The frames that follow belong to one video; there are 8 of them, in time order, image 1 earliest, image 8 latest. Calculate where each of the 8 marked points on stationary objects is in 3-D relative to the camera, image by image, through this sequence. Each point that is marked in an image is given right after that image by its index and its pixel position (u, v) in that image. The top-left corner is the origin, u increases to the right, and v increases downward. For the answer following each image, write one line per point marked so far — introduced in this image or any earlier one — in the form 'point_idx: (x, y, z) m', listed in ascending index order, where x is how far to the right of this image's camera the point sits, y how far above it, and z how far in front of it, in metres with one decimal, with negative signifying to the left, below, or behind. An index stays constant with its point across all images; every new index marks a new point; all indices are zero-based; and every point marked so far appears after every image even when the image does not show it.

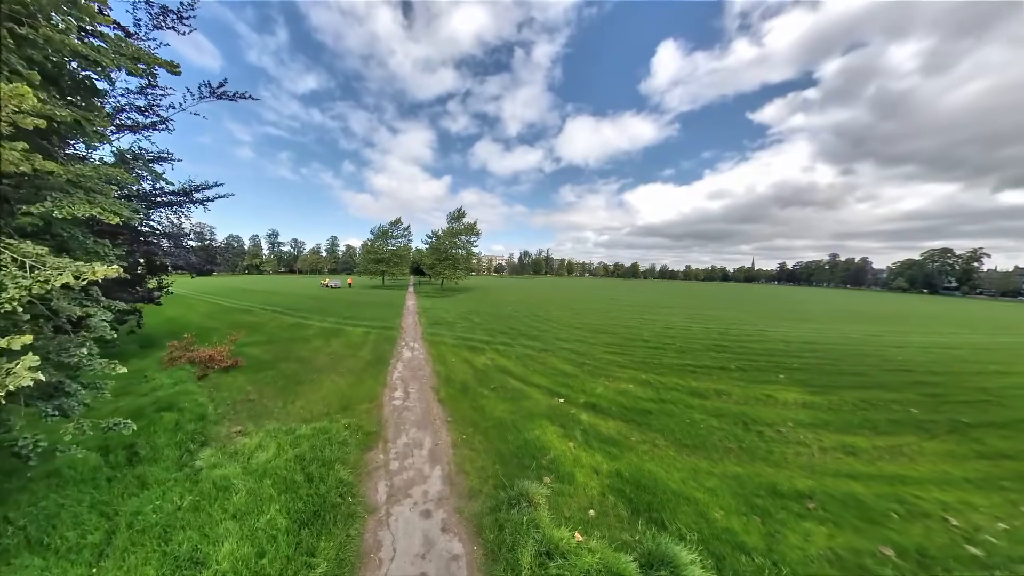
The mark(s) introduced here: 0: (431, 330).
0: (-4.5, -2.2, +17.4) m
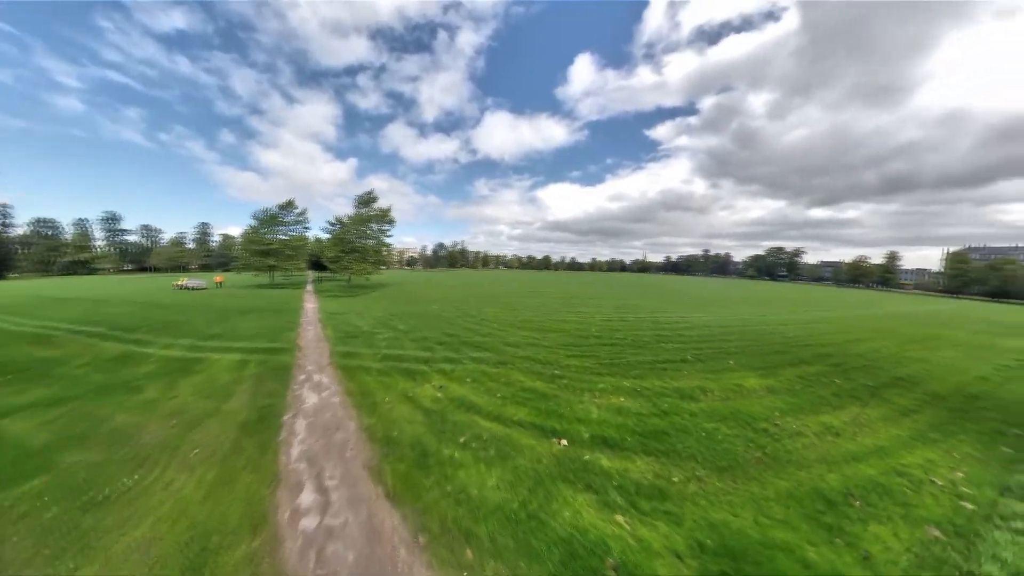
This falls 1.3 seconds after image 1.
0: (-6.7, -2.3, +13.4) m
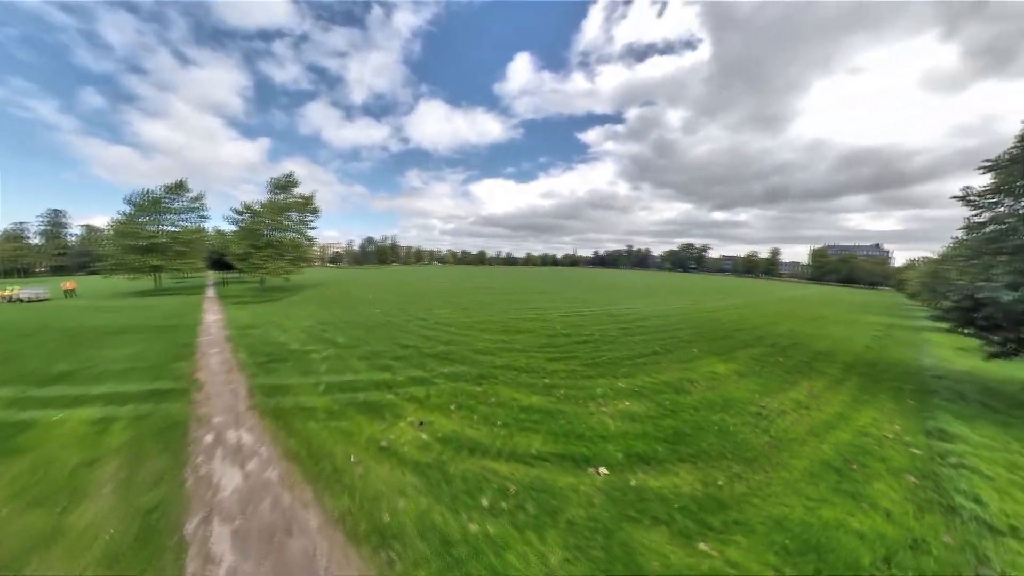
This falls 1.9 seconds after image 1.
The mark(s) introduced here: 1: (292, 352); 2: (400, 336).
0: (-7.3, -2.5, +10.2) m
1: (-7.8, -2.3, +12.5) m
2: (-5.0, -2.1, +16.7) m
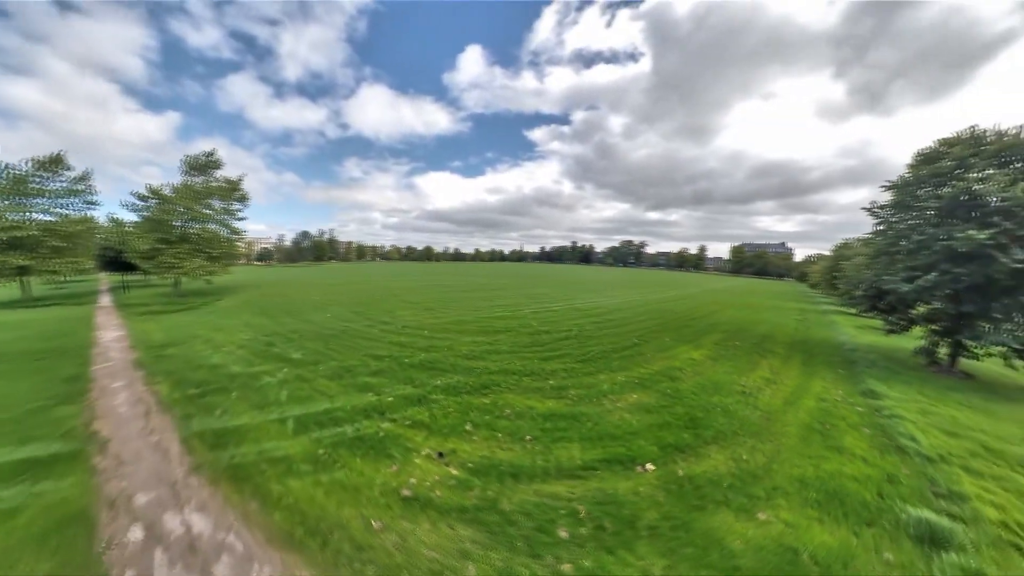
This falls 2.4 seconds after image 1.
0: (-7.1, -2.7, +7.9) m
1: (-7.8, -2.5, +10.0) m
2: (-5.8, -2.3, +14.5) m
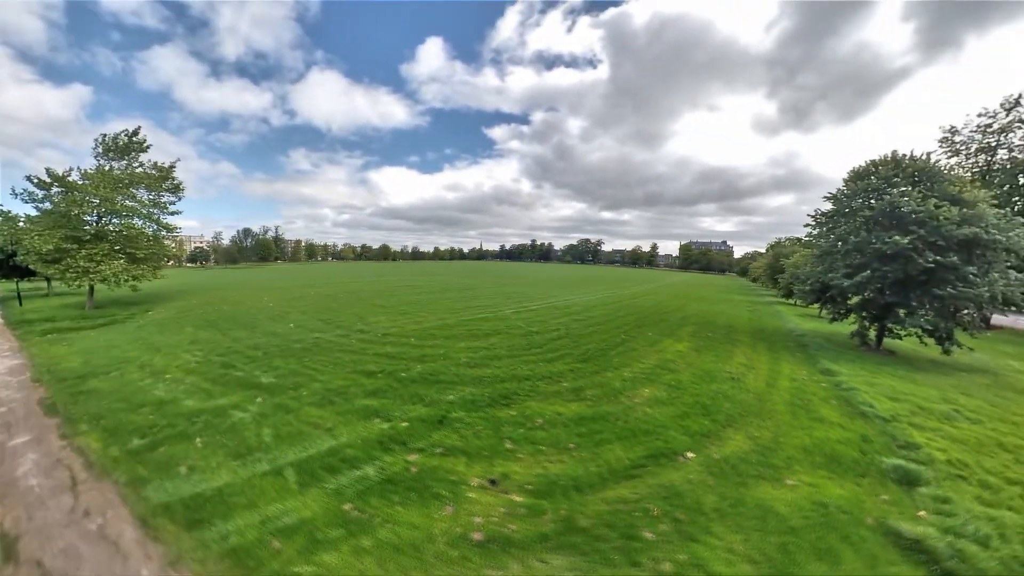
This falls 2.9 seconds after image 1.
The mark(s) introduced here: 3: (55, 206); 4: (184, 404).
0: (-6.1, -3.0, +5.9) m
1: (-7.1, -2.8, +7.9) m
2: (-5.6, -2.5, +12.7) m
3: (-24.3, +4.4, +19.0) m
4: (-7.7, -2.7, +8.5) m
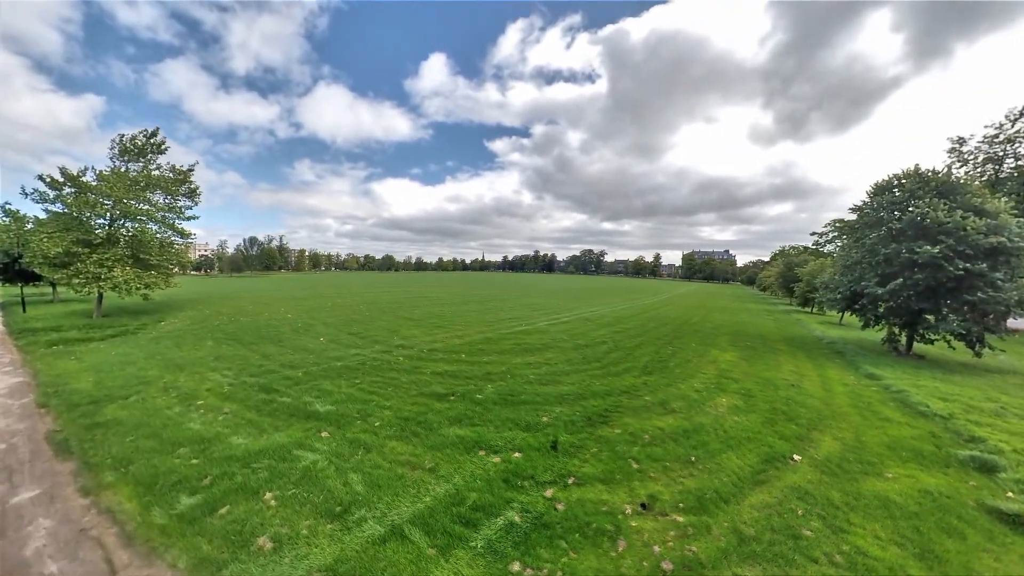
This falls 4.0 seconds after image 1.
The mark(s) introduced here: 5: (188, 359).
0: (-3.6, -3.0, +4.2) m
1: (-4.6, -2.8, +6.2) m
2: (-3.2, -2.7, +11.0) m
3: (-21.9, +3.8, +17.3) m
4: (-5.2, -2.8, +6.7) m
5: (-11.0, -2.5, +12.2) m
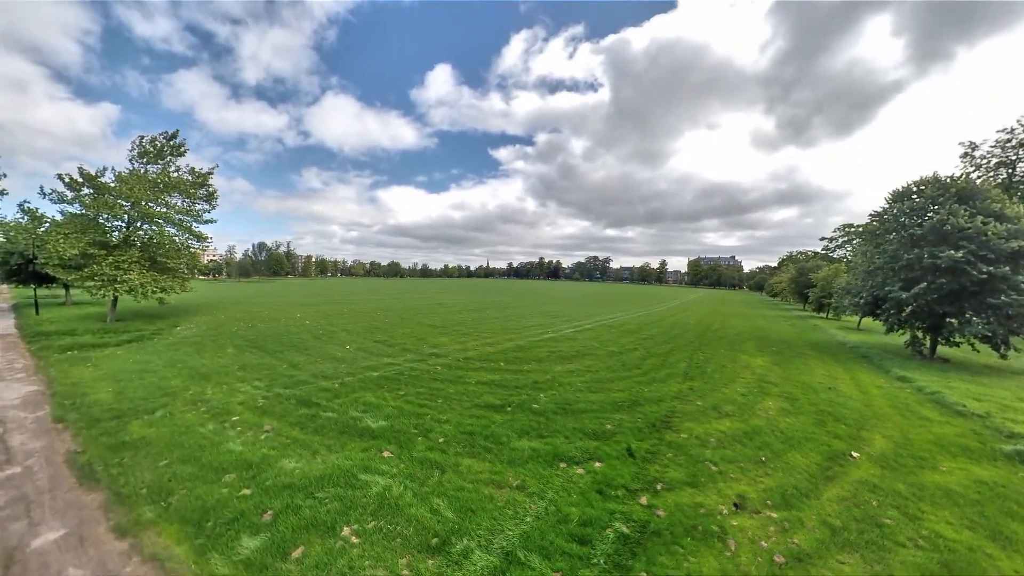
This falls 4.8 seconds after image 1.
0: (-2.1, -2.9, +3.3) m
1: (-3.1, -2.8, +5.3) m
2: (-1.6, -2.8, +10.1) m
3: (-20.4, +3.5, +16.7) m
4: (-3.7, -2.8, +5.8) m
5: (-9.5, -2.6, +11.4) m
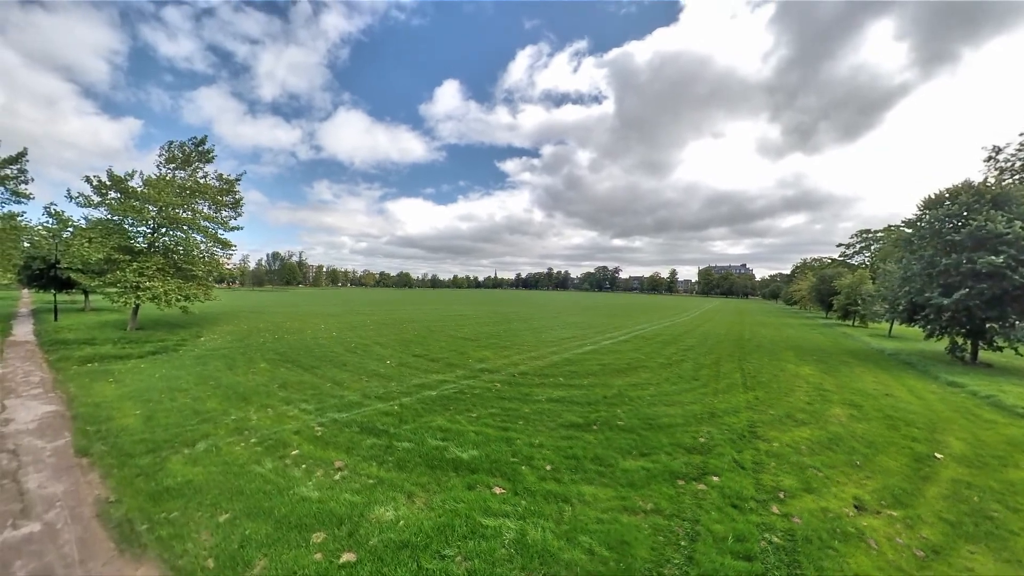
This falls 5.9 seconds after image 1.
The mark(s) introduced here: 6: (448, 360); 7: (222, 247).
0: (-0.1, -2.9, +1.9) m
1: (-1.1, -2.8, +4.0) m
2: (+0.4, -2.9, +8.7) m
3: (-18.3, +2.9, +15.7) m
4: (-1.7, -2.9, +4.5) m
5: (-7.4, -2.9, +10.1) m
6: (-2.5, -2.8, +13.2) m
7: (-15.5, +2.0, +18.7) m
